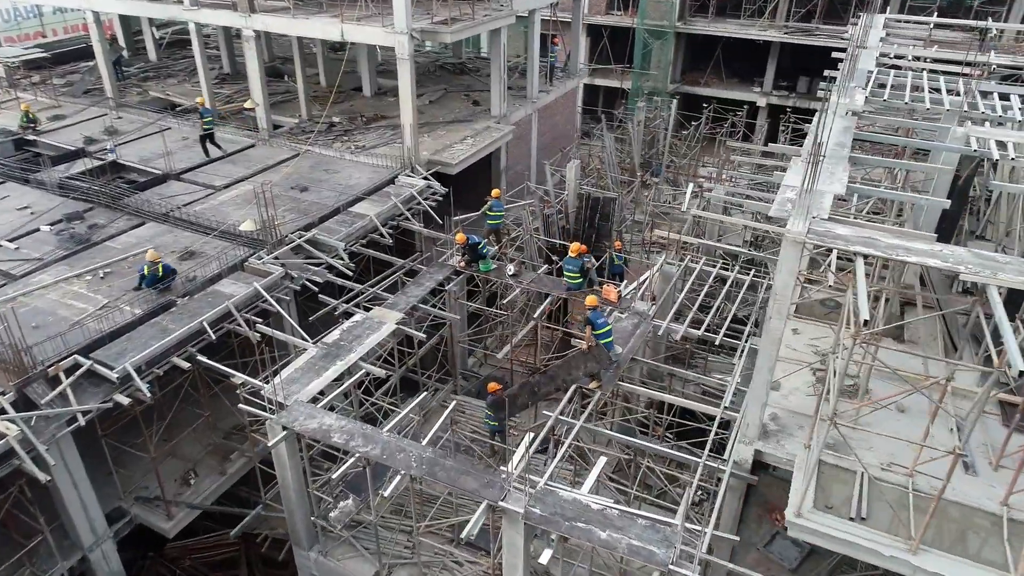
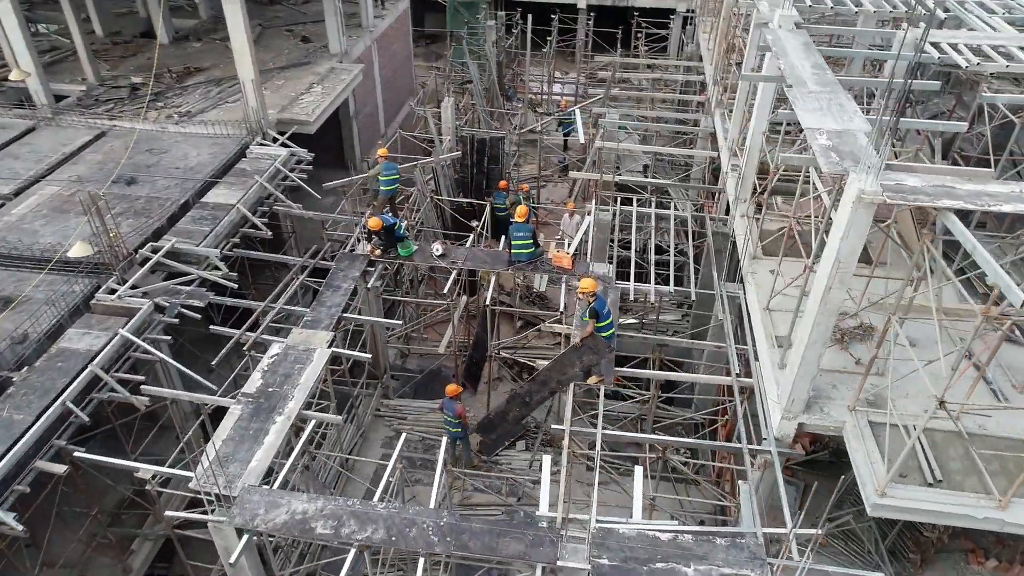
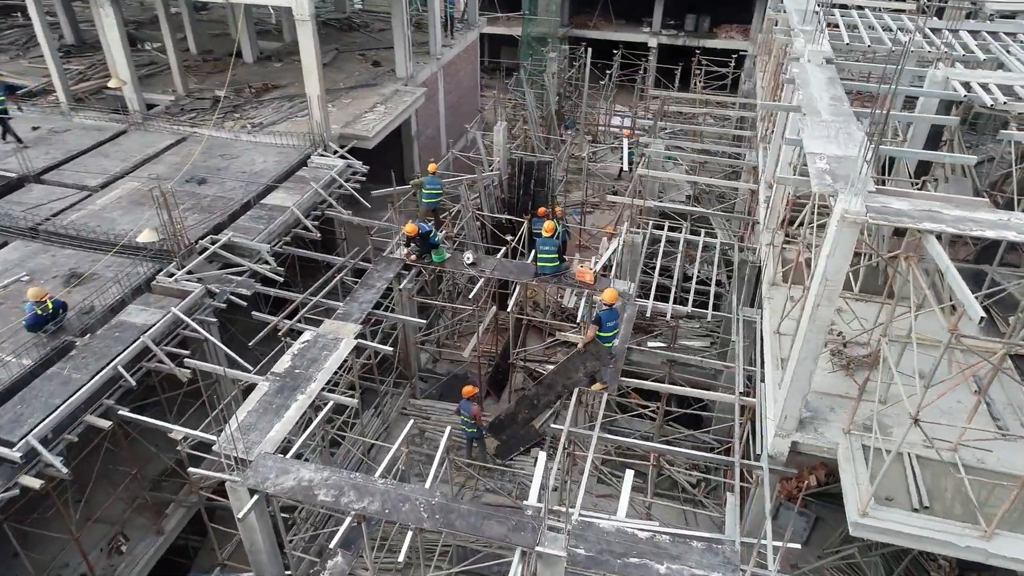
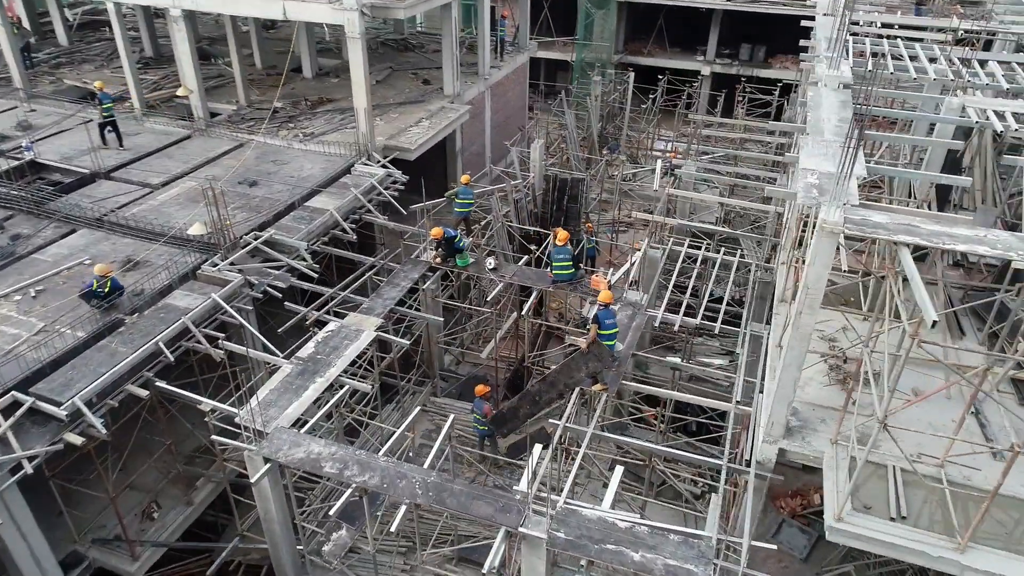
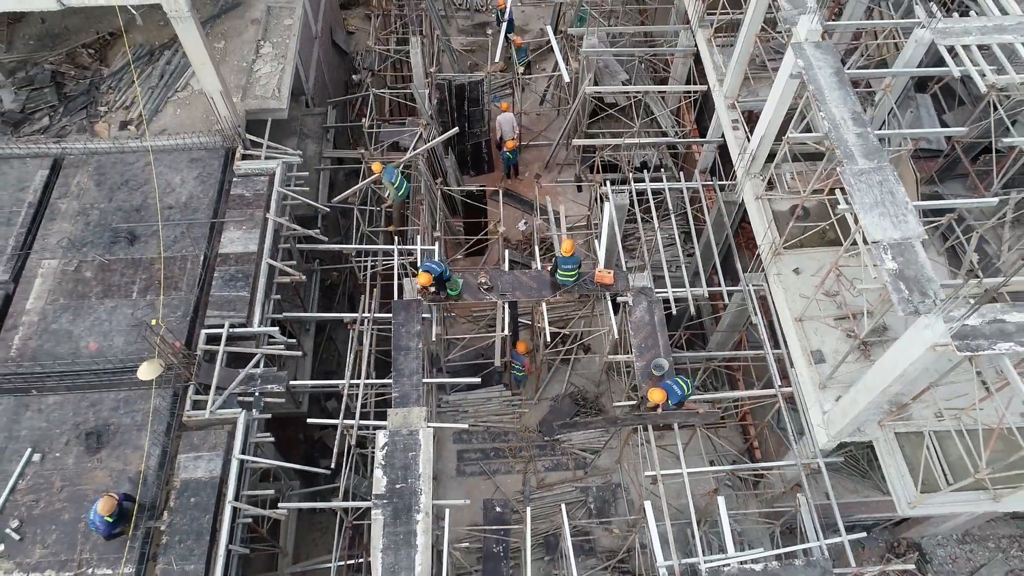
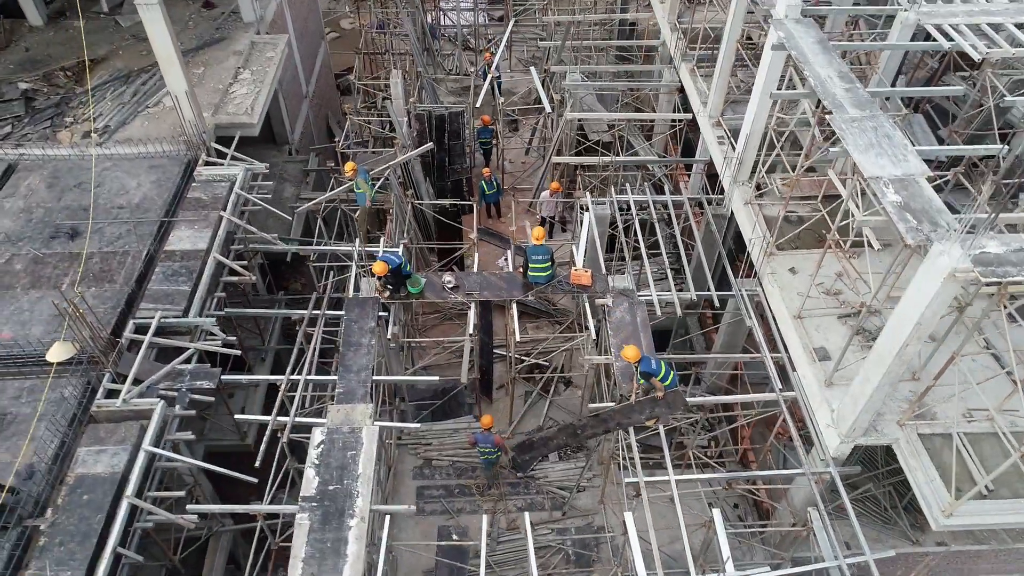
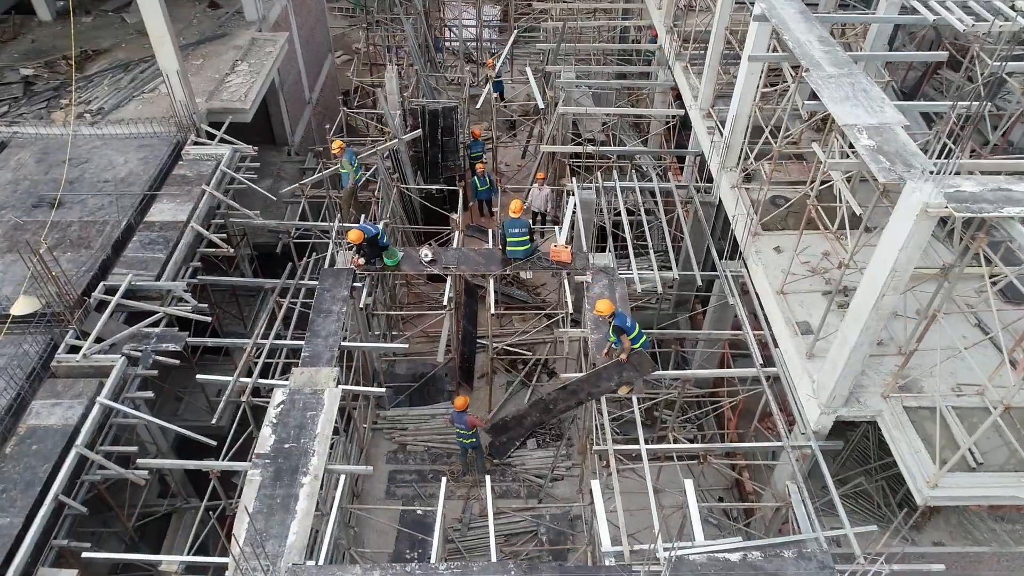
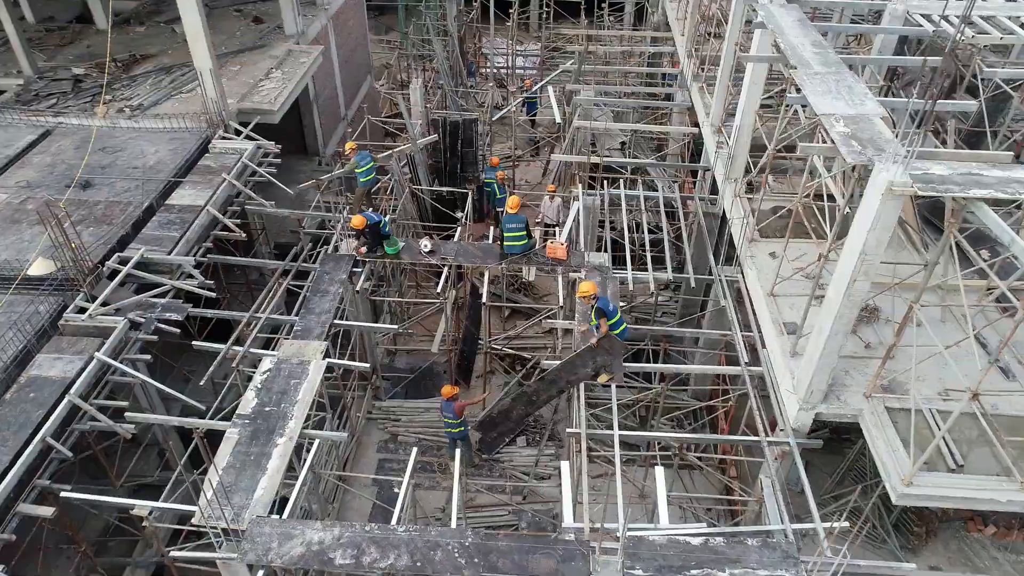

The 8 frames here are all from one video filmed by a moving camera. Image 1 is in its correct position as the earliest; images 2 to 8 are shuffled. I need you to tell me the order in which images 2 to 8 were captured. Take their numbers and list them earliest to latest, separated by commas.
4, 3, 2, 8, 7, 6, 5
